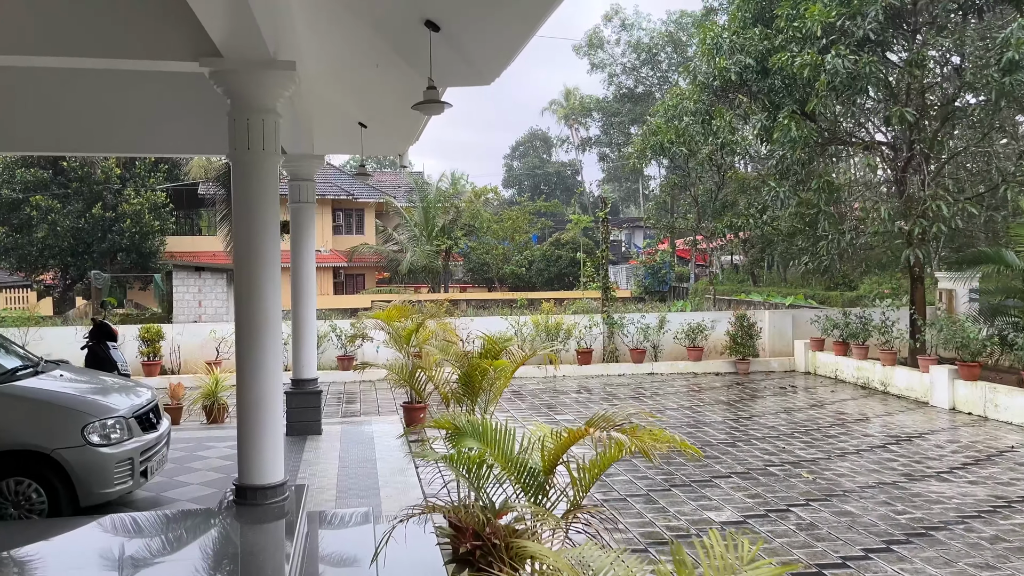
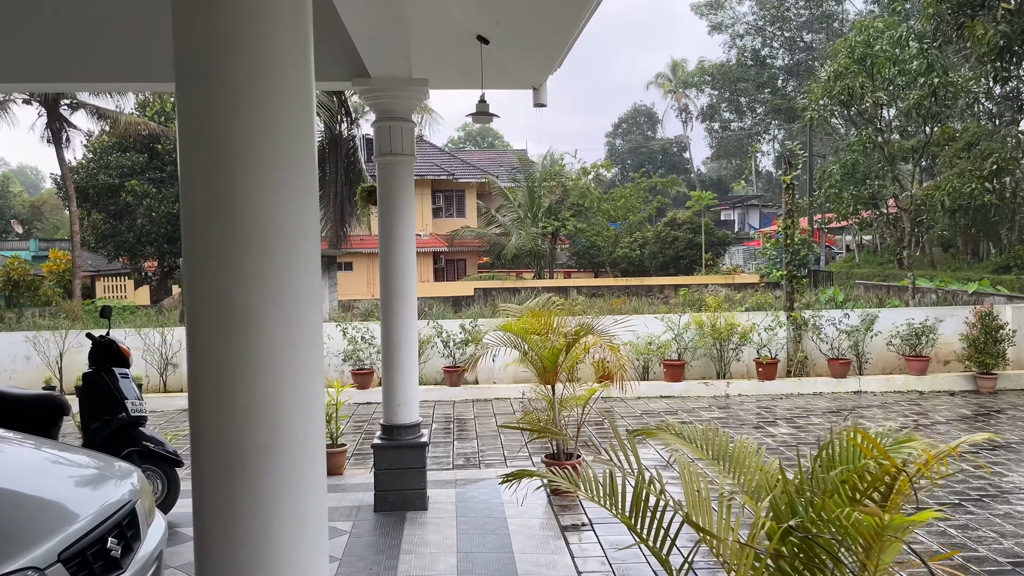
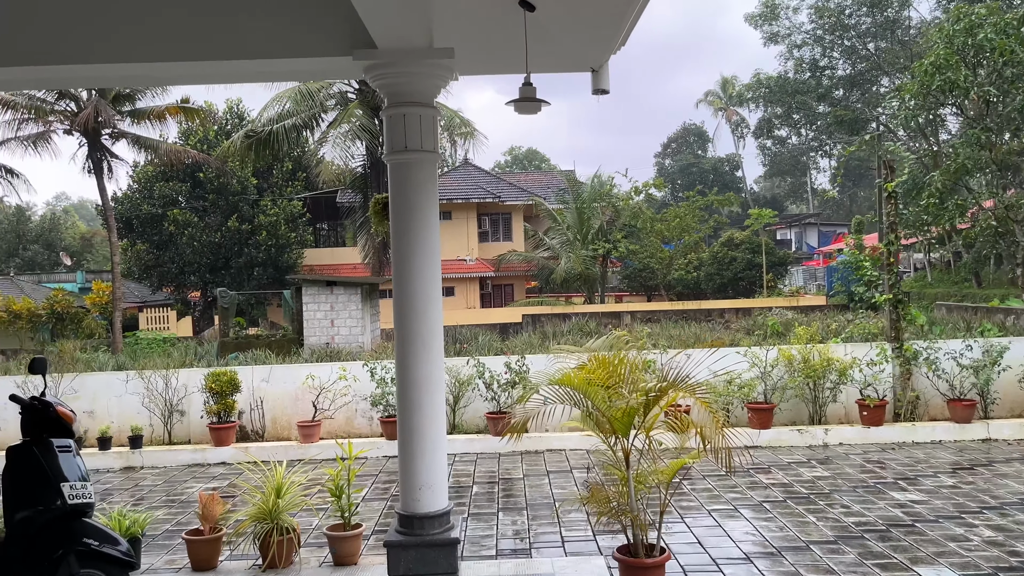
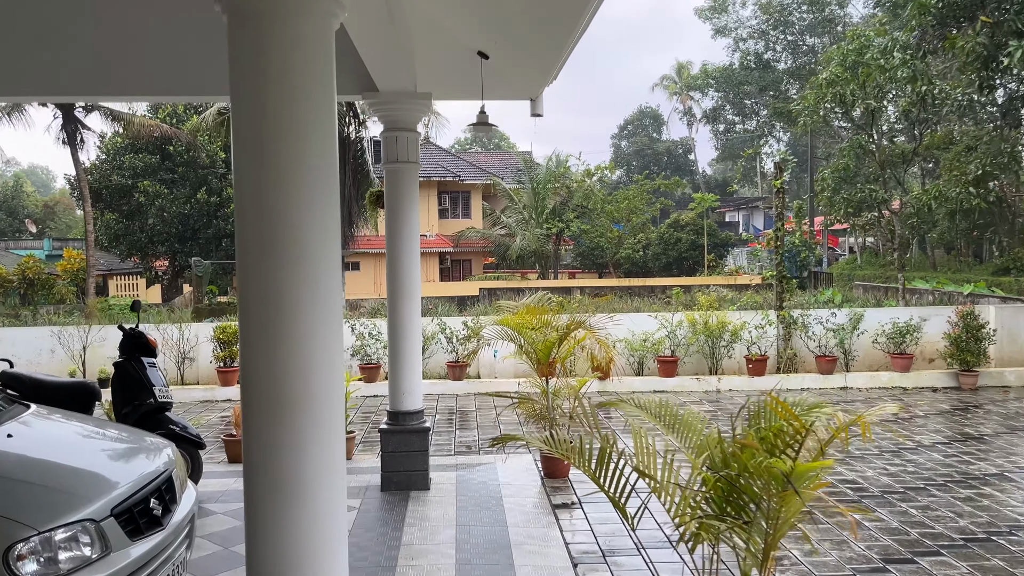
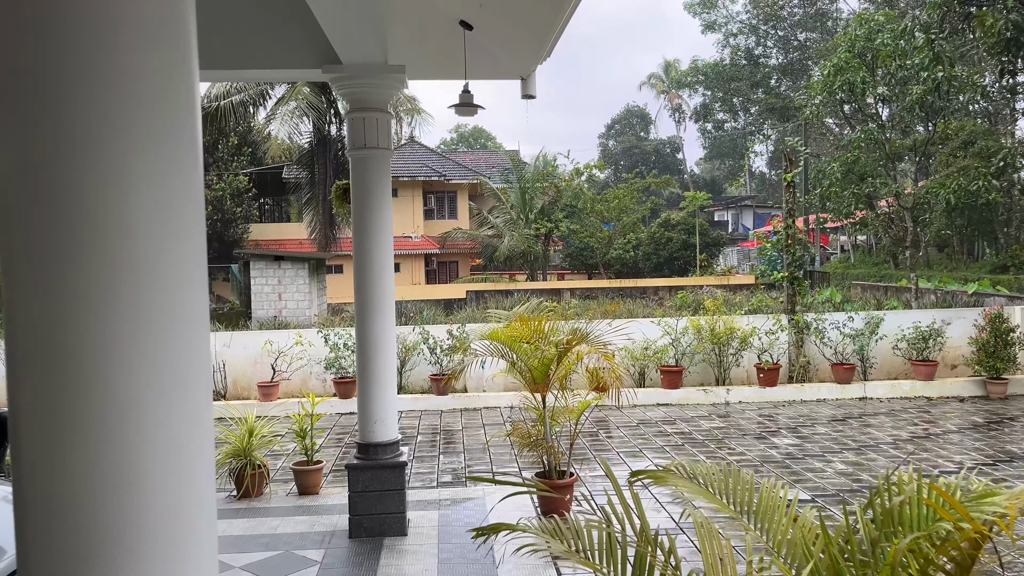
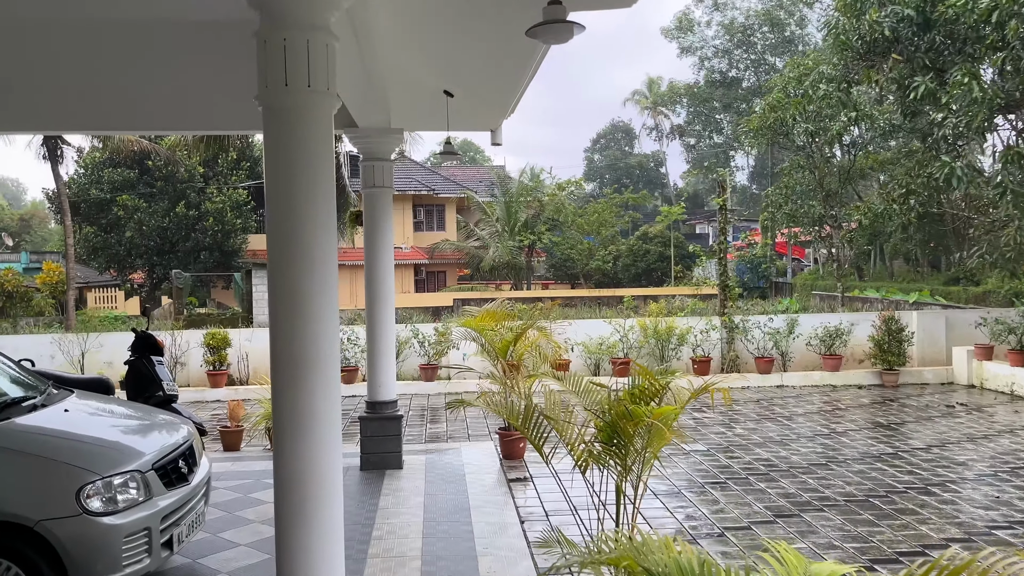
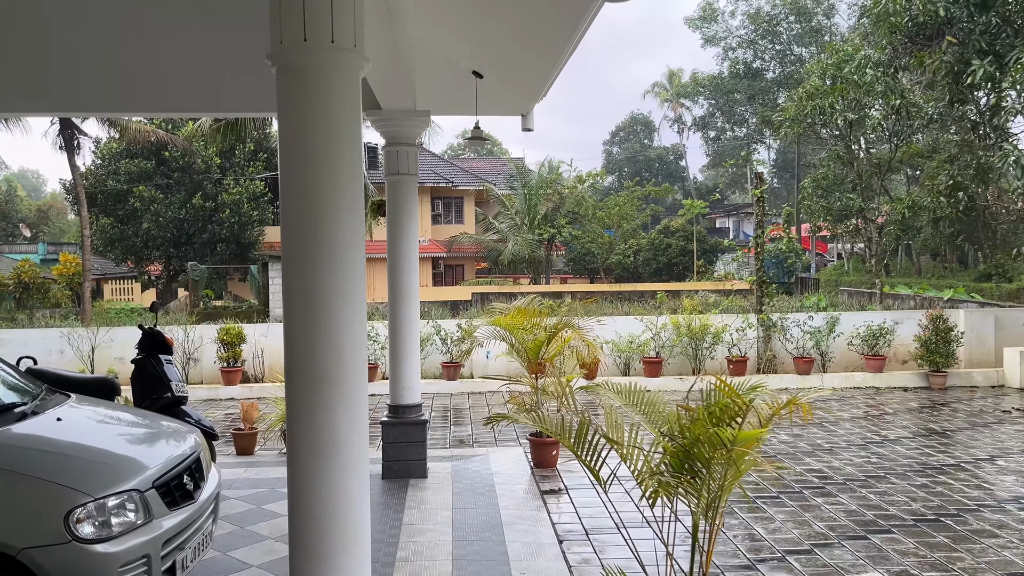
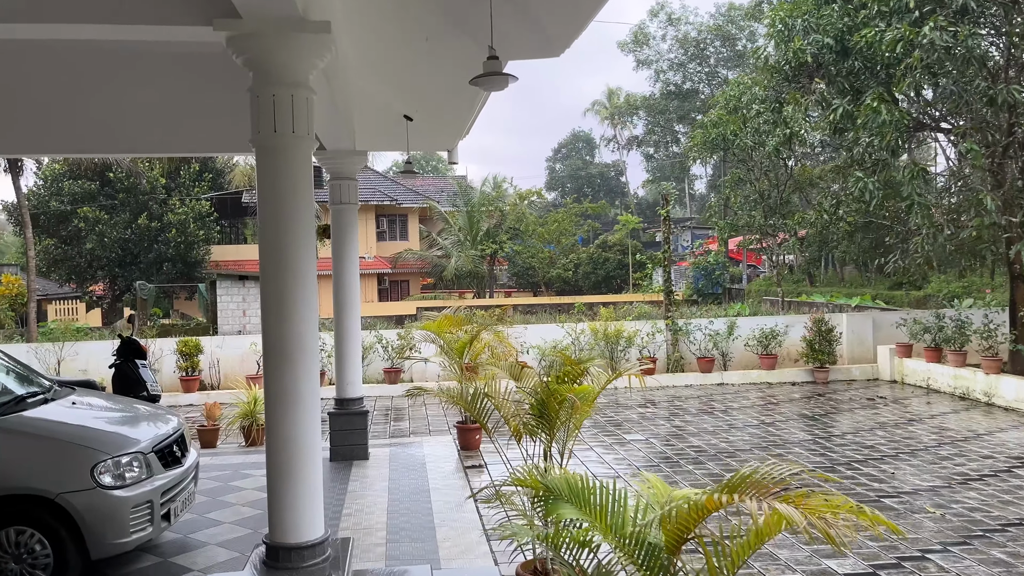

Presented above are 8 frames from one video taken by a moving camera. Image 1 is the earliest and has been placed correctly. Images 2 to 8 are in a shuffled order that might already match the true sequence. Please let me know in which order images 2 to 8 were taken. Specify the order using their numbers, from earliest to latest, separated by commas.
8, 6, 7, 4, 2, 5, 3
